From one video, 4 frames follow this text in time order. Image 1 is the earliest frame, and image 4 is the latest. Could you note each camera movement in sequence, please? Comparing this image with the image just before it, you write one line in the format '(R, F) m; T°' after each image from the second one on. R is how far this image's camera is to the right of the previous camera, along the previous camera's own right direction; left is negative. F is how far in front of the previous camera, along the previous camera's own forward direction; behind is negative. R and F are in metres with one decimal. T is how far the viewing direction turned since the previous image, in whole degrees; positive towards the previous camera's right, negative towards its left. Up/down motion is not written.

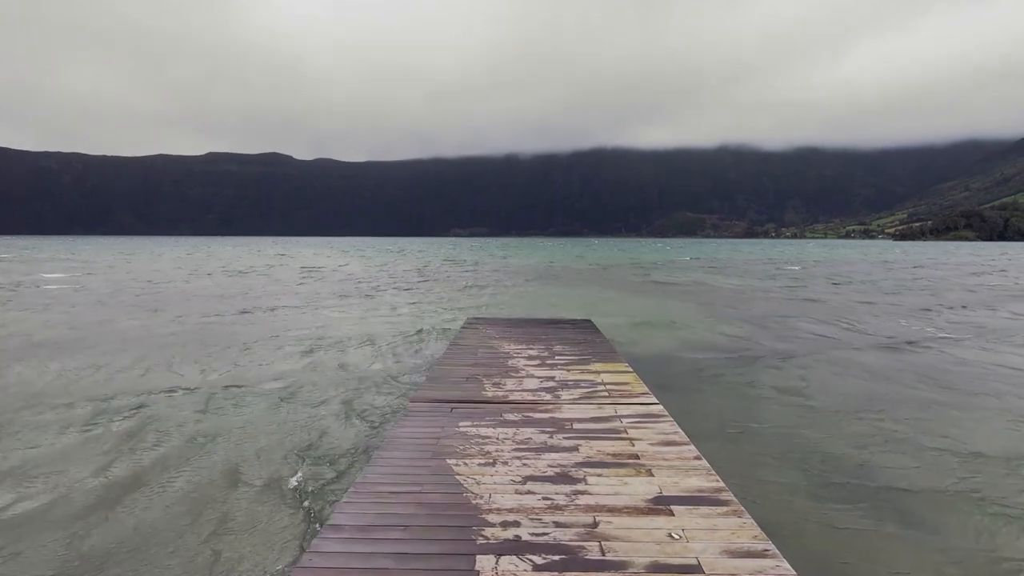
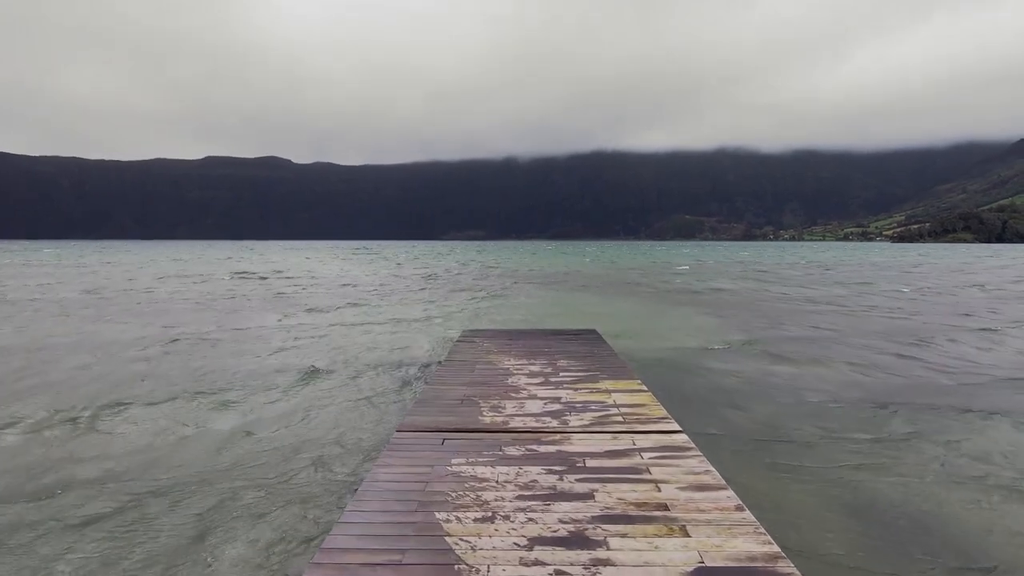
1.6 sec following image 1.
(0.0, +1.0) m; 0°
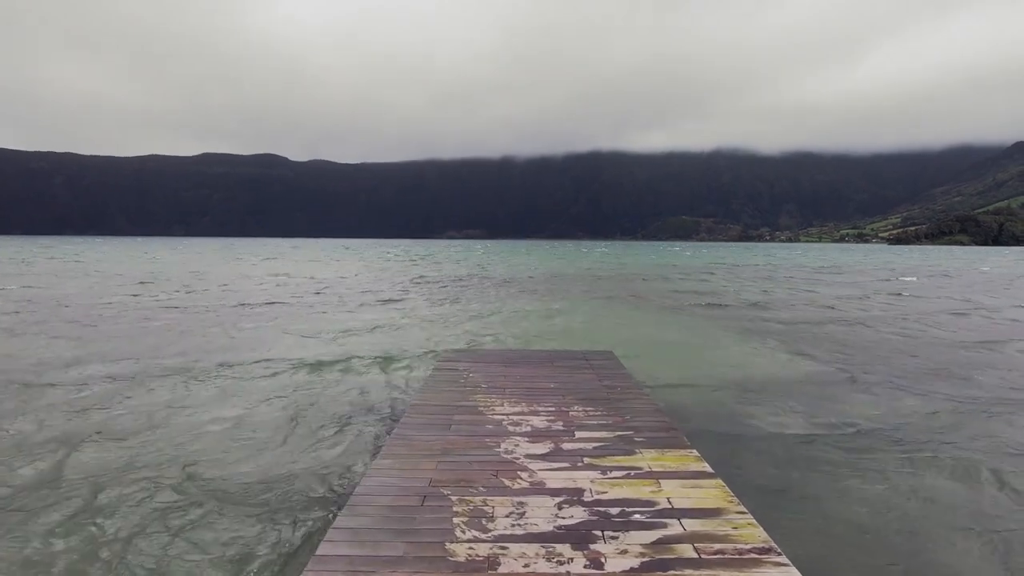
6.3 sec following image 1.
(0.0, +3.0) m; 0°
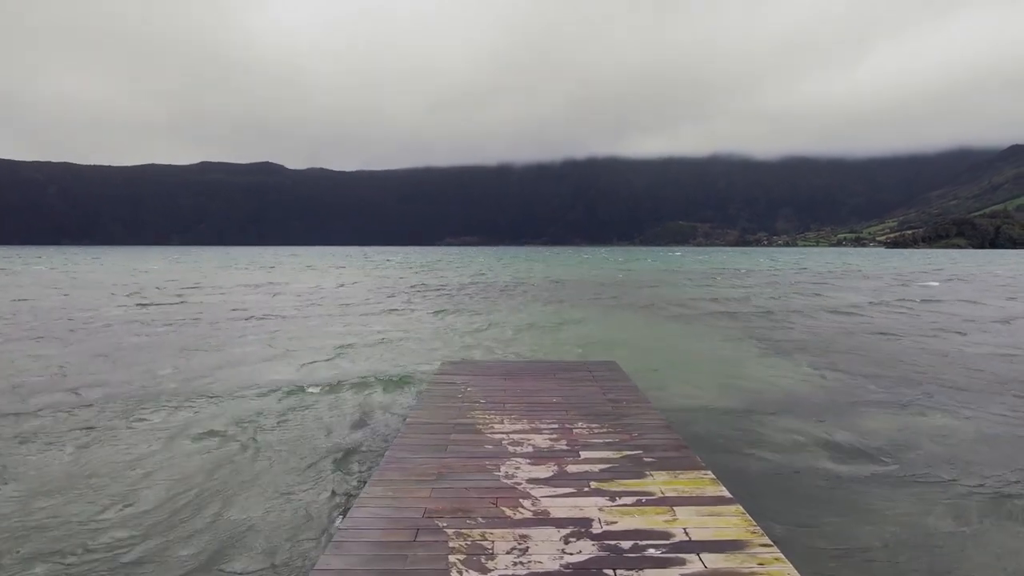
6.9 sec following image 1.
(0.0, +0.4) m; 0°
